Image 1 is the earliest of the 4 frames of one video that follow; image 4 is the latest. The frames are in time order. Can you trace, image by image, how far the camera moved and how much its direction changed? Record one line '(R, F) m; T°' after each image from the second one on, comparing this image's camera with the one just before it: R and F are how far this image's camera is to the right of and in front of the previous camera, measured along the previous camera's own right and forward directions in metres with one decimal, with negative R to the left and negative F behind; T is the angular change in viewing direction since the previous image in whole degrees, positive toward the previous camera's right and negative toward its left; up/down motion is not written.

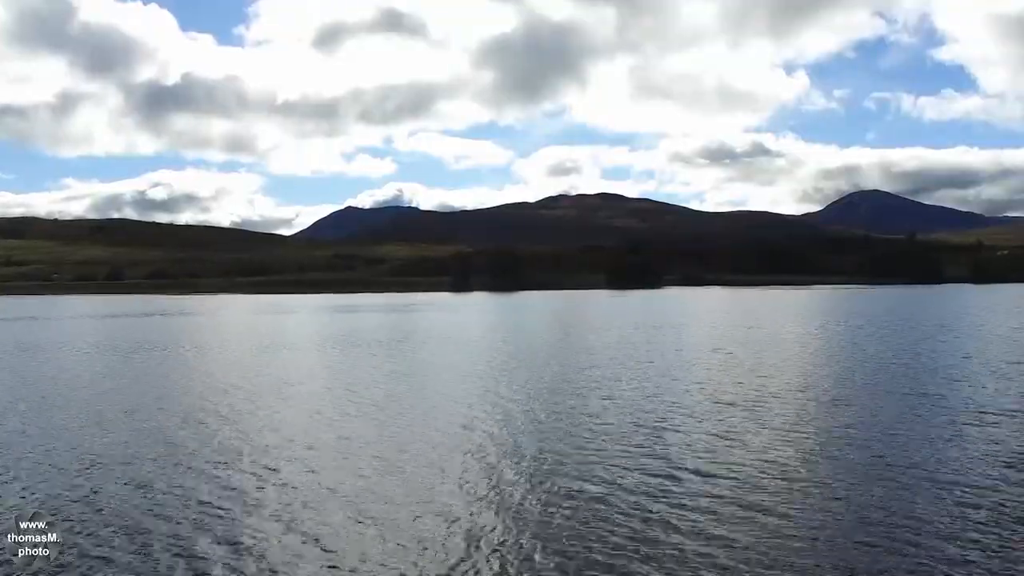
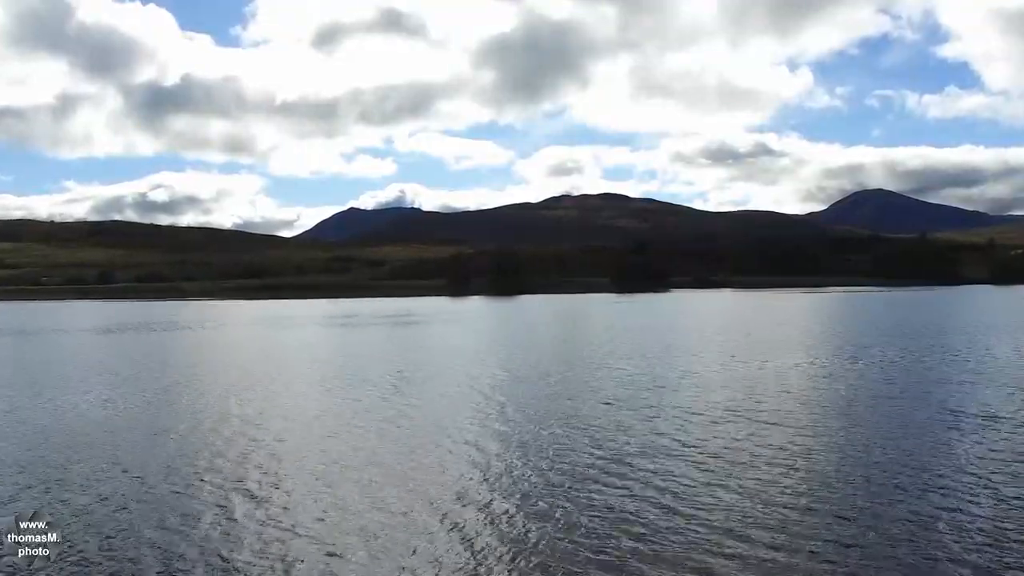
(0.0, +1.2) m; 0°
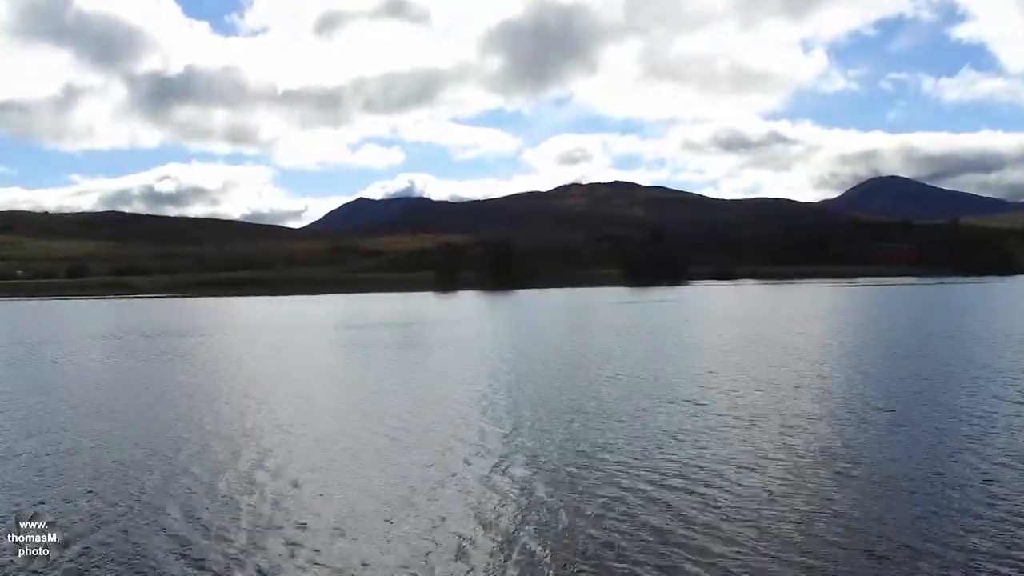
(+0.2, +3.3) m; -1°
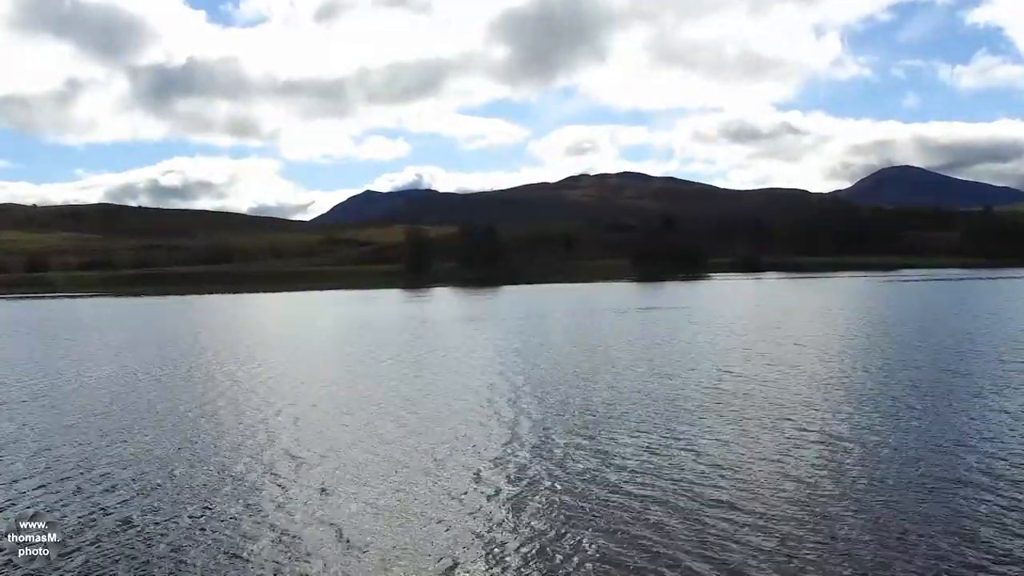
(+0.4, +3.4) m; -1°
